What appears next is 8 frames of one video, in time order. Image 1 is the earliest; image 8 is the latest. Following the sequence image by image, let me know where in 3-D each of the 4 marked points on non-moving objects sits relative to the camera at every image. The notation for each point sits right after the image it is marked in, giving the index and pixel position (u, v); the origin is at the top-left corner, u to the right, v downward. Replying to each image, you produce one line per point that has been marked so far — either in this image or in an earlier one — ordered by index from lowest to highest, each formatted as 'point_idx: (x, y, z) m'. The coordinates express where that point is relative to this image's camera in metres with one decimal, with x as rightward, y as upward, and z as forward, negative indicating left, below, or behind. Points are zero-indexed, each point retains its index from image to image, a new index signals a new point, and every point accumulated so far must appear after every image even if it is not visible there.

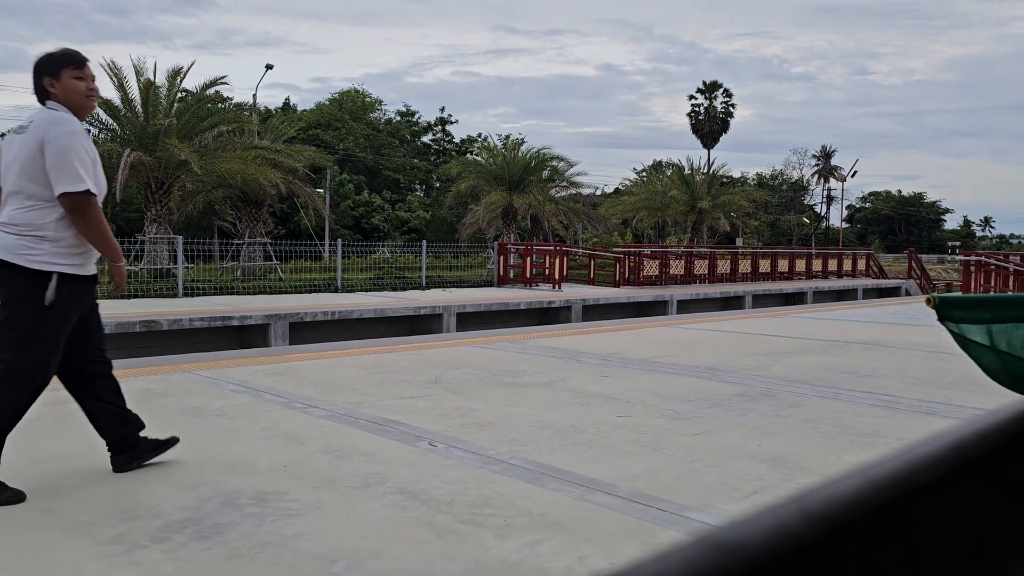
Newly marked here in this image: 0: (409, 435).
0: (-0.5, -0.7, +4.2) m
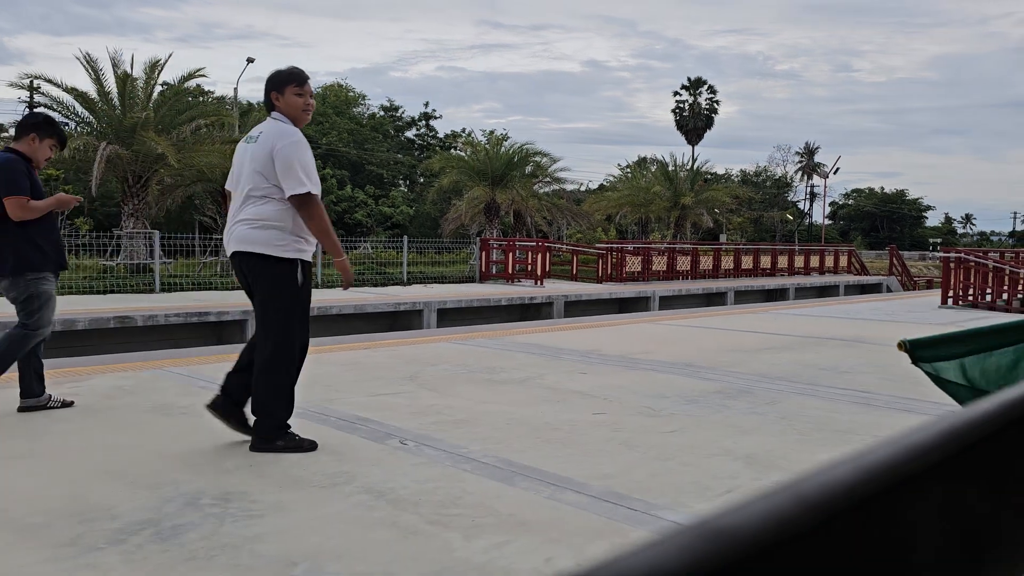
0: (-0.6, -0.7, +4.1) m
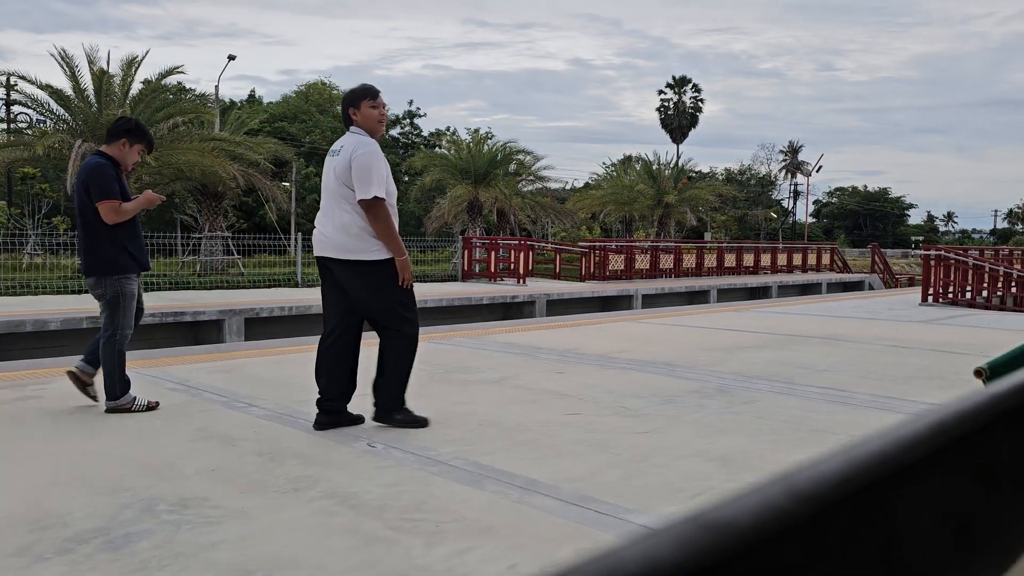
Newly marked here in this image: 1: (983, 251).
0: (-0.8, -0.7, +4.0) m
1: (+9.3, +0.7, +16.6) m
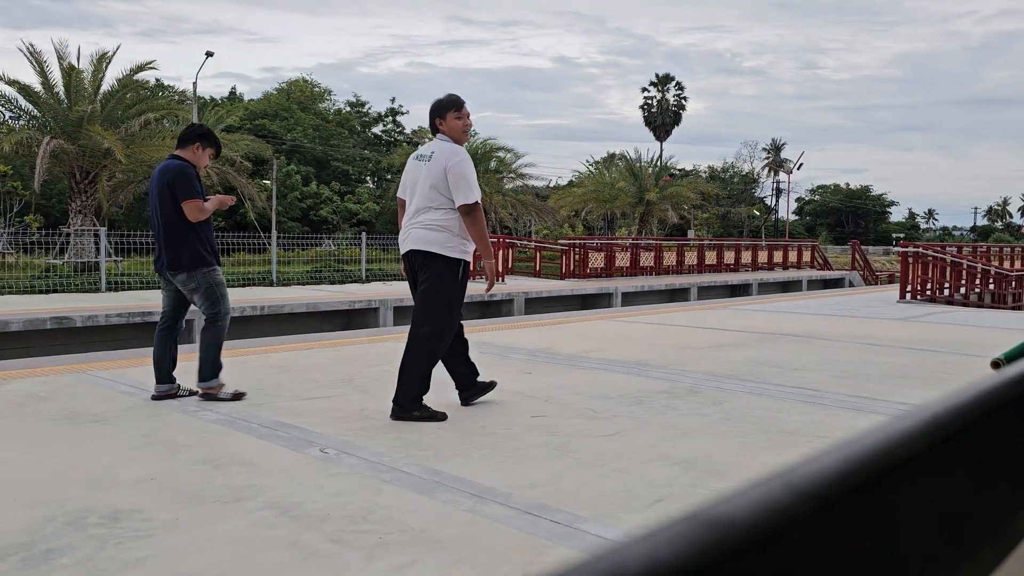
0: (-1.0, -0.7, +3.9) m
1: (+8.9, +0.8, +16.7) m
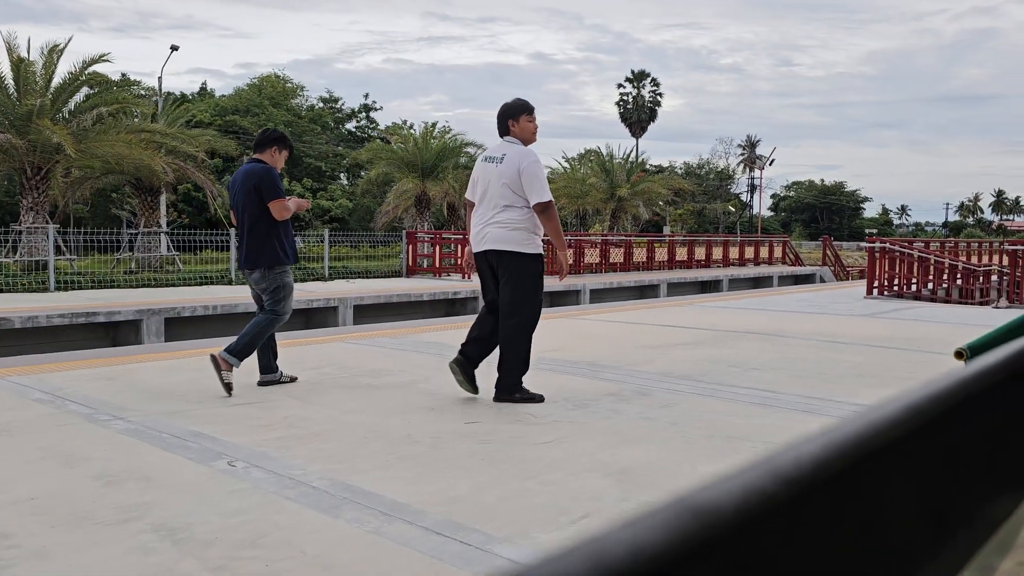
0: (-1.3, -0.7, +3.6) m
1: (+8.2, +0.9, +16.6) m
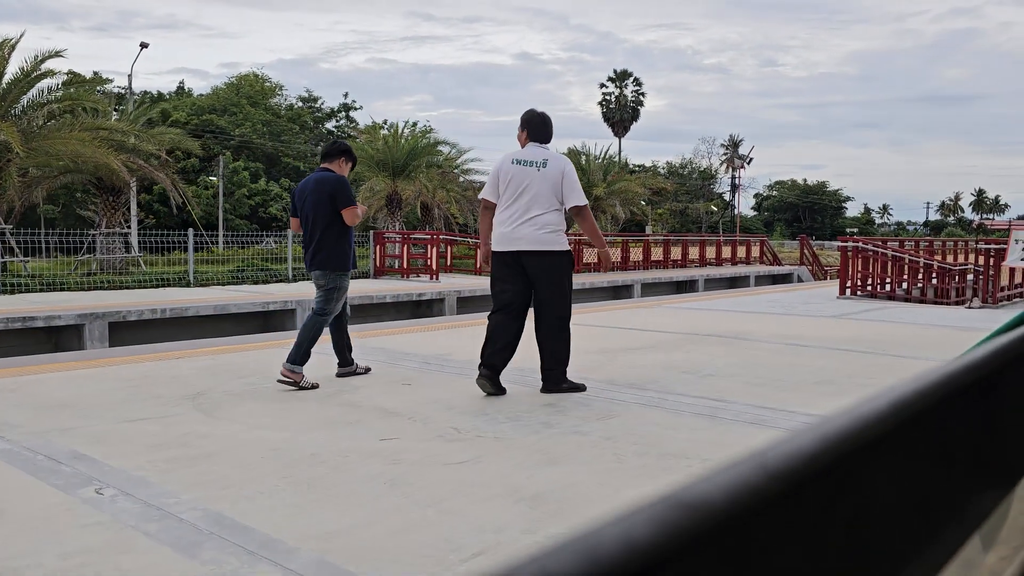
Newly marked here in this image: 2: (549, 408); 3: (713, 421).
0: (-1.7, -0.7, +3.2) m
1: (+7.7, +0.9, +16.4) m
2: (+0.2, -0.7, +4.7) m
3: (+1.1, -0.7, +4.4) m
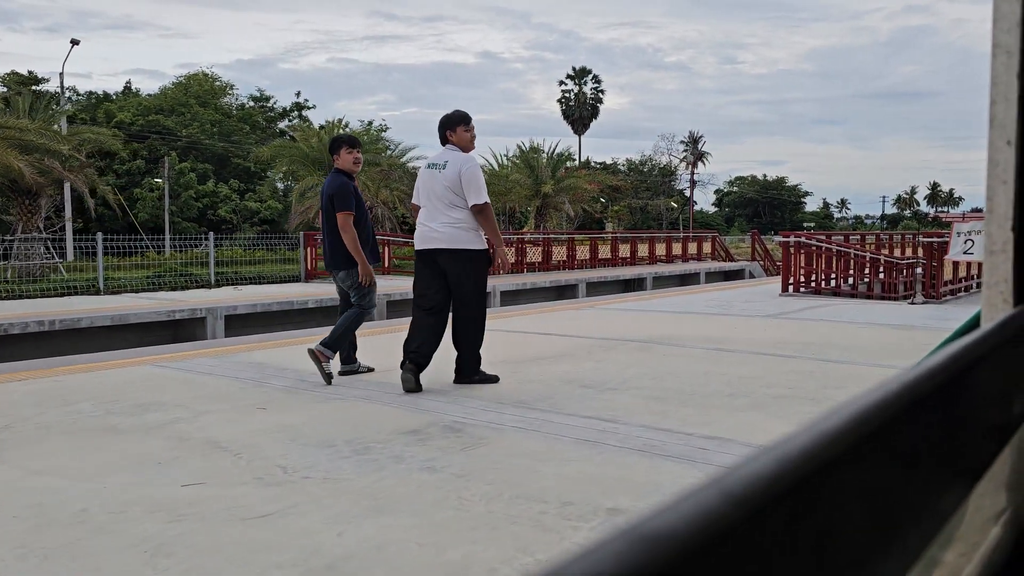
0: (-2.3, -0.8, +2.5) m
1: (+6.5, +1.0, +16.1) m
2: (-0.5, -0.7, +4.0) m
3: (+0.4, -0.7, +3.8) m
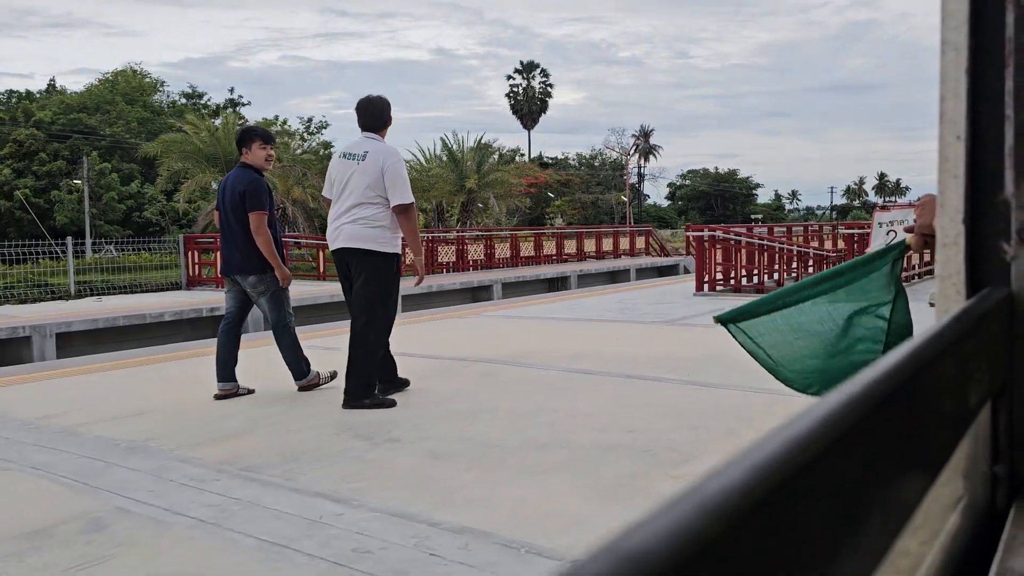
0: (-3.3, -1.0, +1.2) m
1: (+4.8, +1.1, +15.1) m
2: (-1.6, -0.8, +2.7) m
3: (-0.7, -0.8, +2.5) m
